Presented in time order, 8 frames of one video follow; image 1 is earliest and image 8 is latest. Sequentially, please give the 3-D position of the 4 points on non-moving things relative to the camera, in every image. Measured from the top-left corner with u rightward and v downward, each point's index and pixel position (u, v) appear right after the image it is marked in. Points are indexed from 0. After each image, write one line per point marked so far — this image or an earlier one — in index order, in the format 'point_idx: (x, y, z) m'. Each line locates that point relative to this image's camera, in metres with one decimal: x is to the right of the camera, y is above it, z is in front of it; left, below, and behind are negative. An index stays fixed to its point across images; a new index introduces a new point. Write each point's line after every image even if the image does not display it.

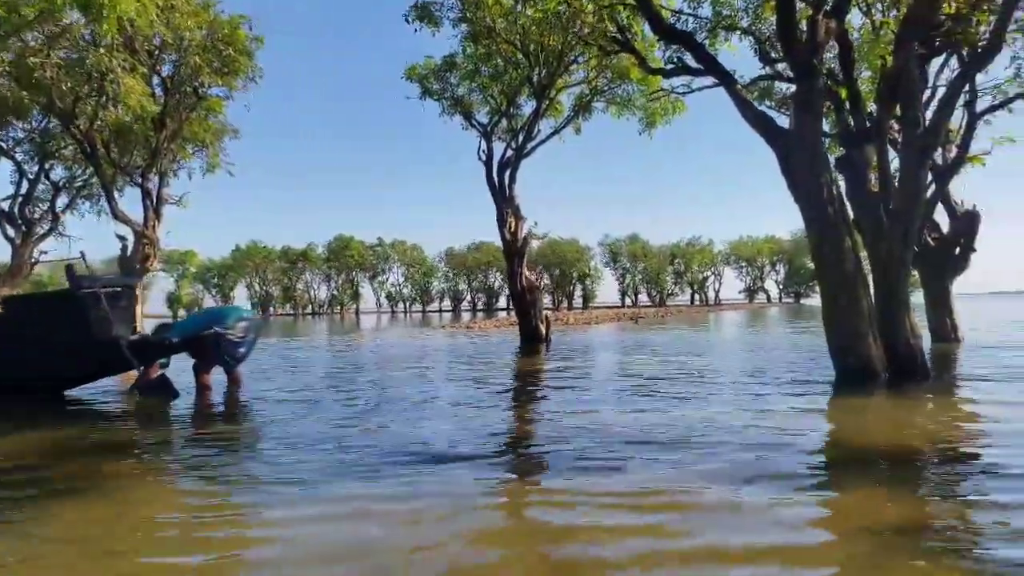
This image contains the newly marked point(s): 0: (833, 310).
0: (+4.7, -0.3, +11.5) m
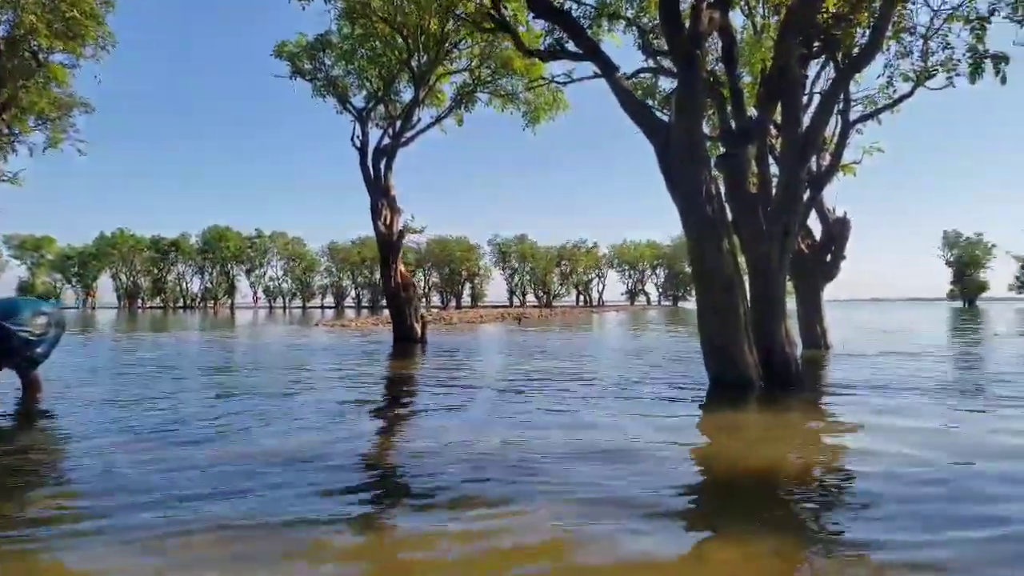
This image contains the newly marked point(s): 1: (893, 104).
0: (+2.8, -0.4, +10.9) m
1: (+8.3, +4.0, +16.9) m
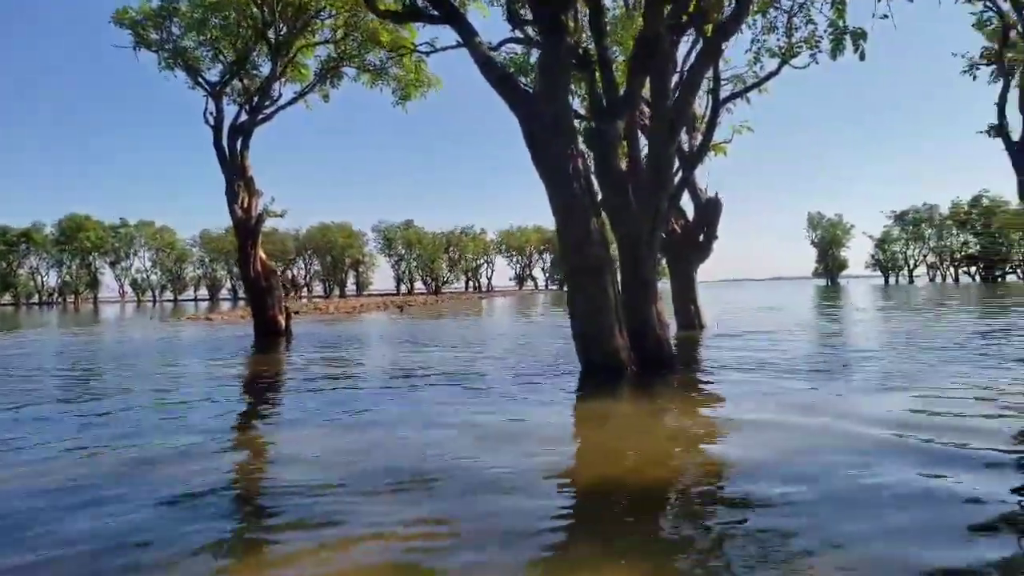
0: (+0.9, -0.1, +10.3) m
1: (+5.5, +4.5, +17.0) m
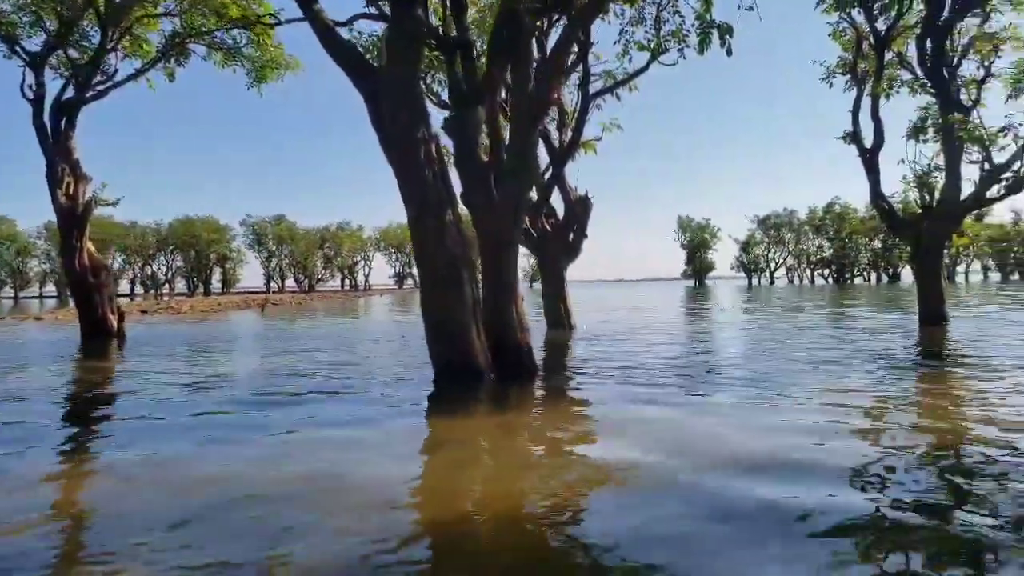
0: (-1.0, -0.1, +9.4) m
1: (+2.6, +4.5, +16.7) m
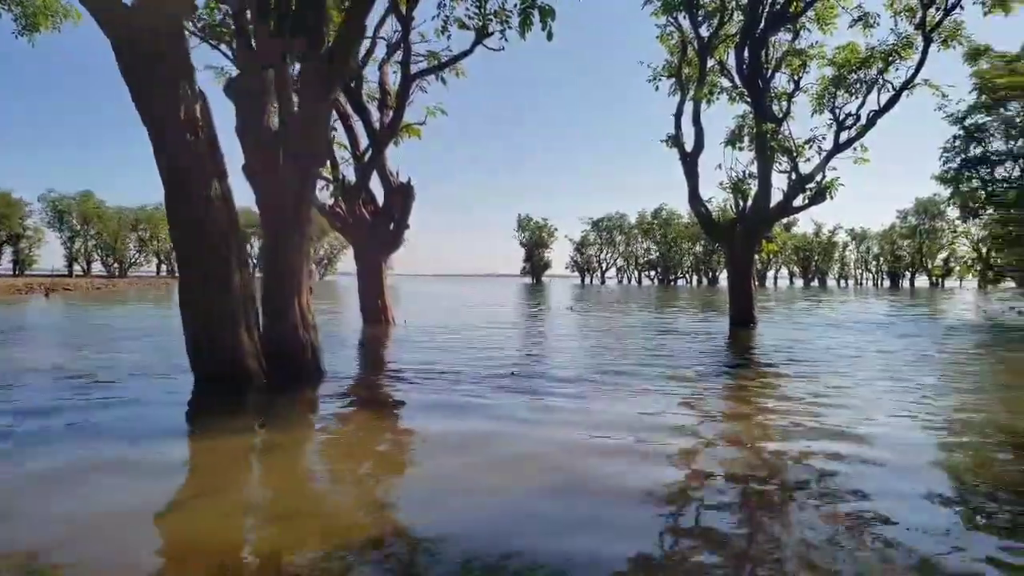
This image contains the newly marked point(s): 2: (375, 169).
0: (-3.3, 0.0, +8.0) m
1: (-1.1, +4.6, +15.8) m
2: (-3.0, +2.6, +16.9) m
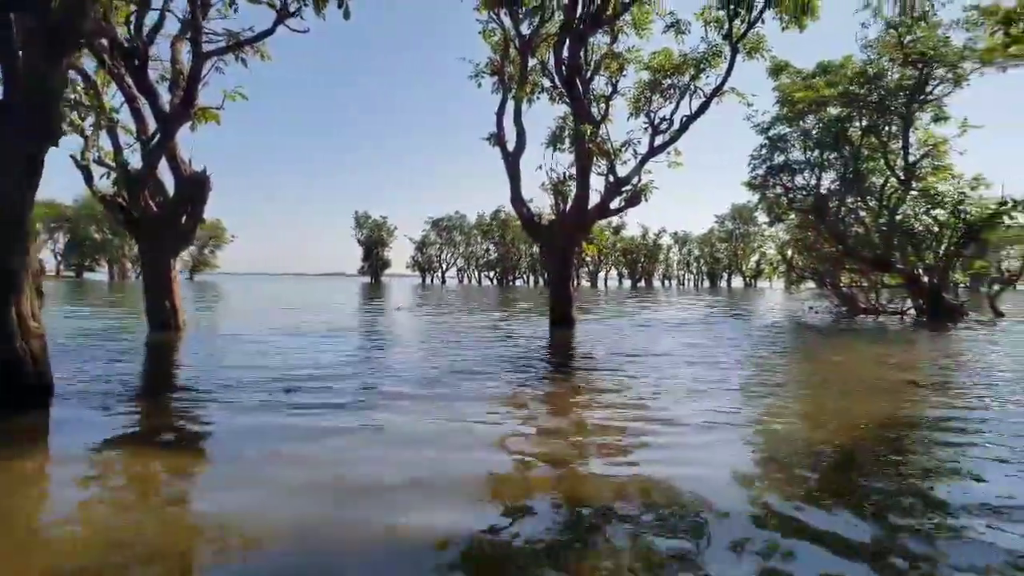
0: (-5.3, 0.0, +6.3) m
1: (-4.8, +4.6, +14.4) m
2: (-6.8, +2.5, +15.1) m
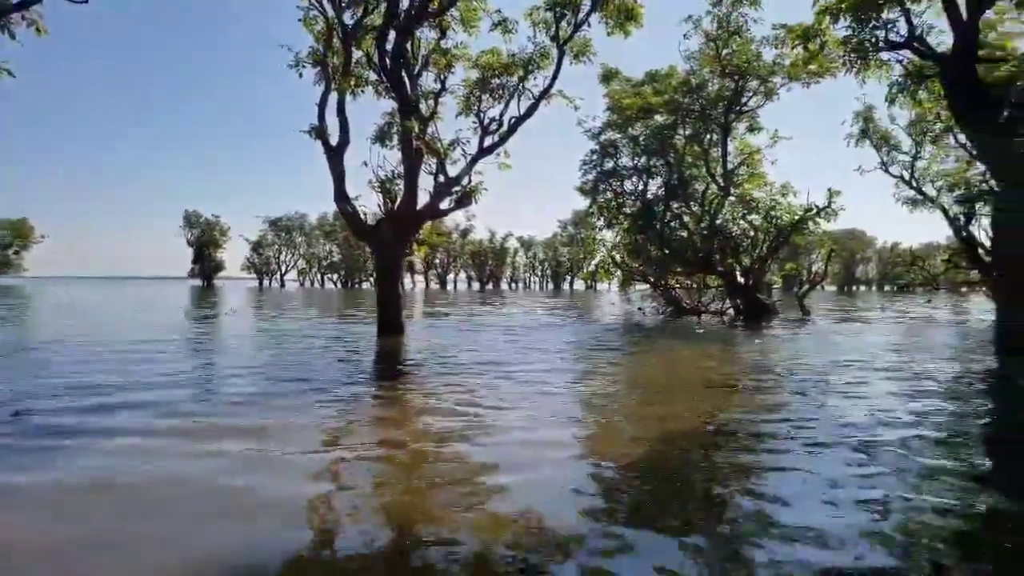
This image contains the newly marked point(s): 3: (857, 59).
0: (-6.8, -0.1, +4.5) m
1: (-7.9, +4.5, +12.5) m
2: (-10.0, +2.4, +12.8) m
3: (+7.1, +4.7, +15.9) m
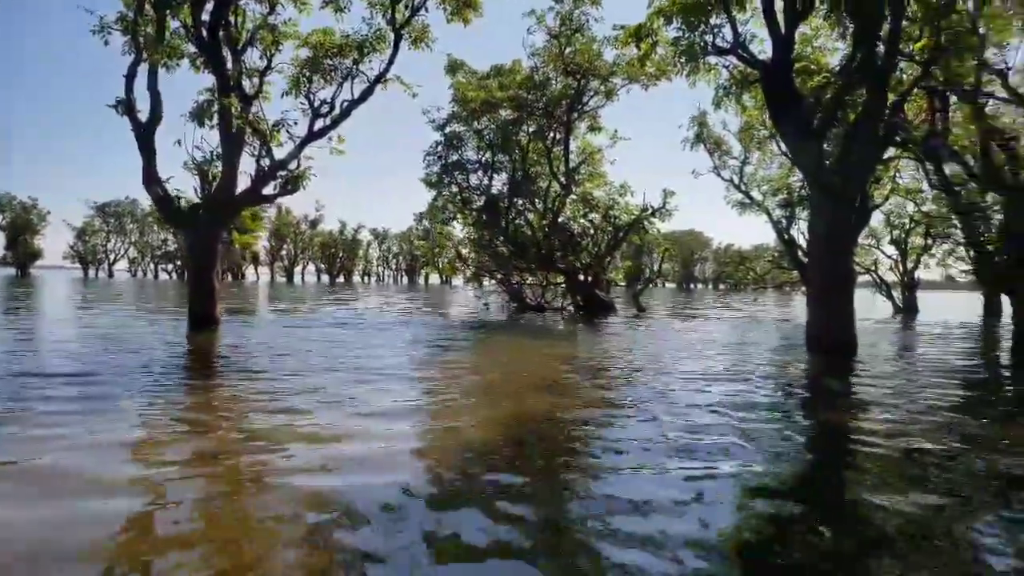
0: (-8.0, 0.0, +2.5) m
1: (-10.4, +4.7, +10.2) m
2: (-12.6, +2.6, +10.1) m
3: (+3.7, +4.7, +16.3) m
